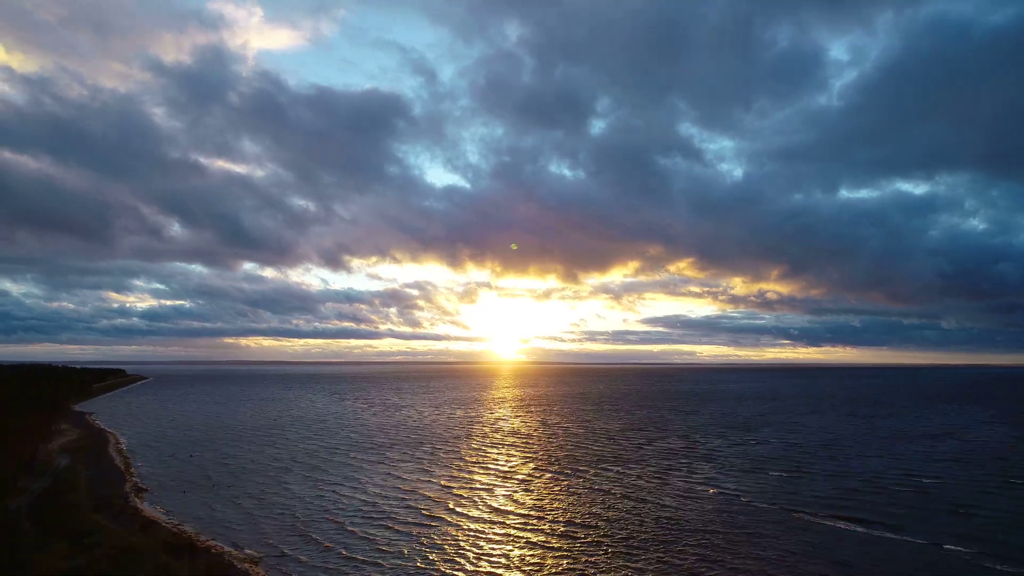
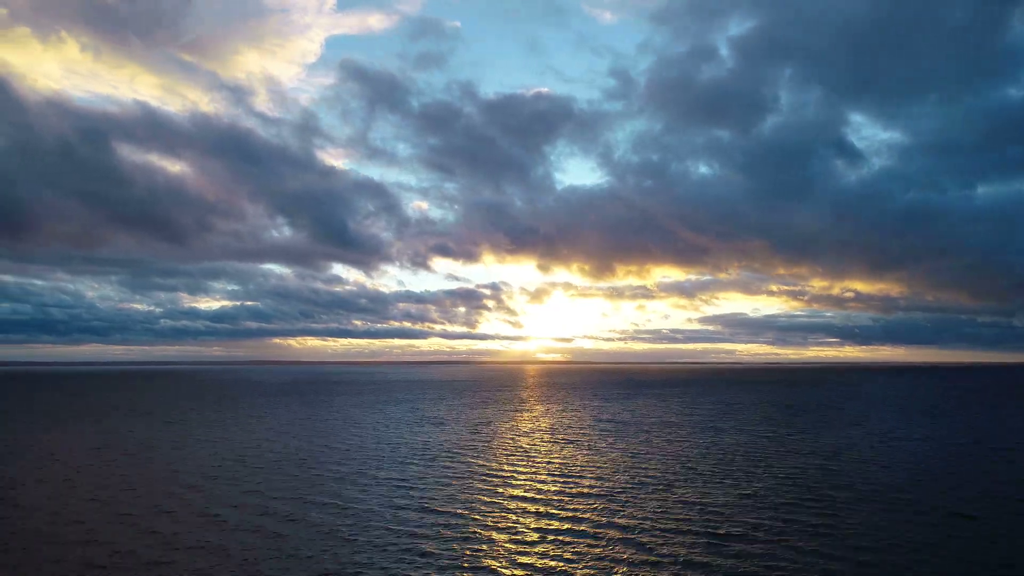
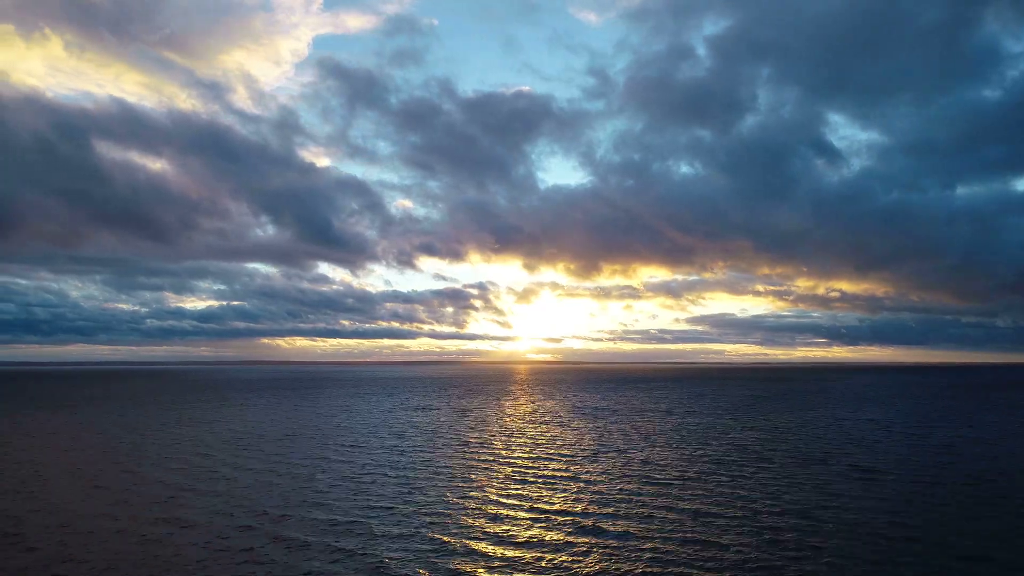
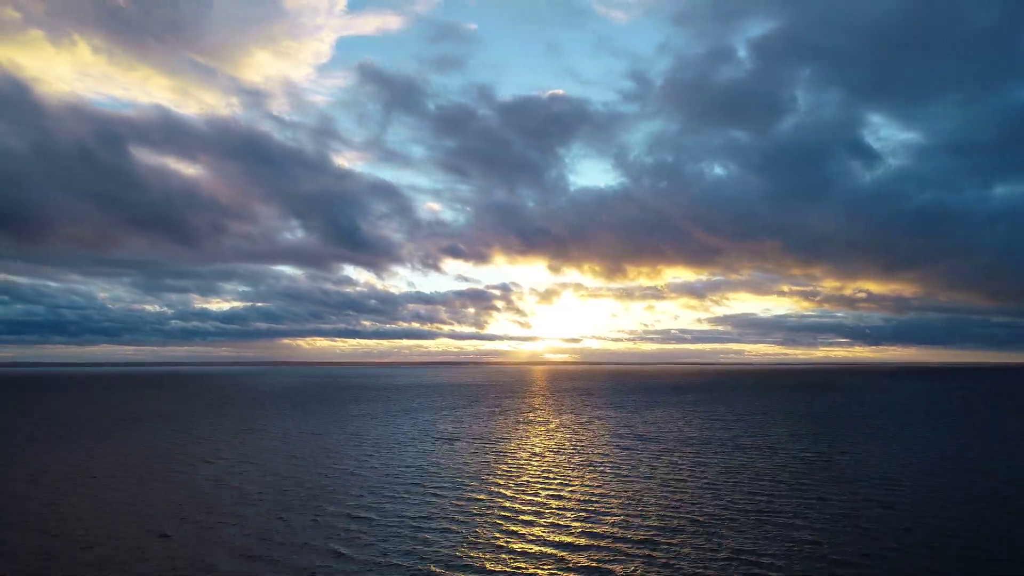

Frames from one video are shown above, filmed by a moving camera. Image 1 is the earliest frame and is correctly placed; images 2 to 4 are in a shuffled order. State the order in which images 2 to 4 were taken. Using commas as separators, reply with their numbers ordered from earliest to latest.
3, 2, 4
